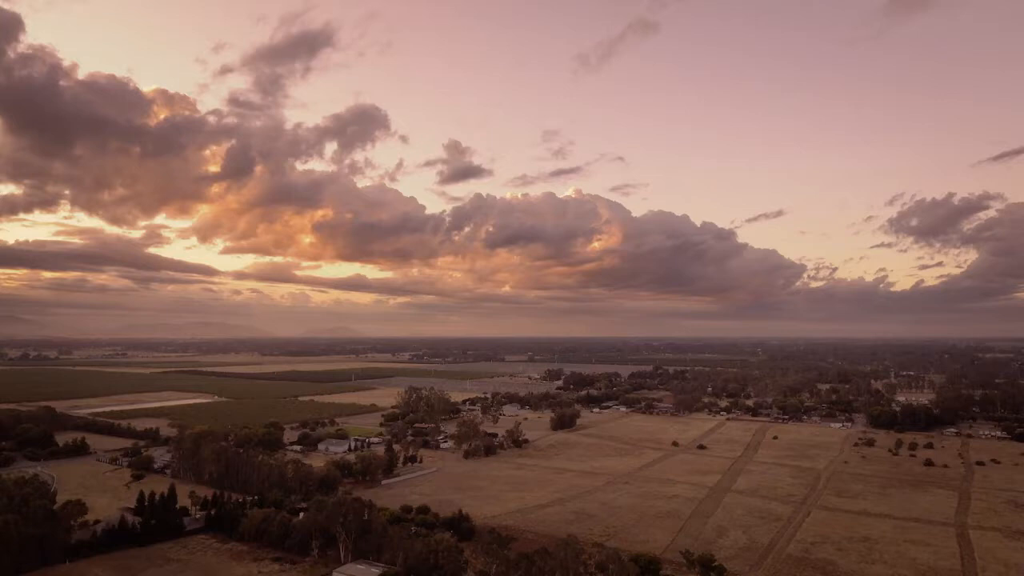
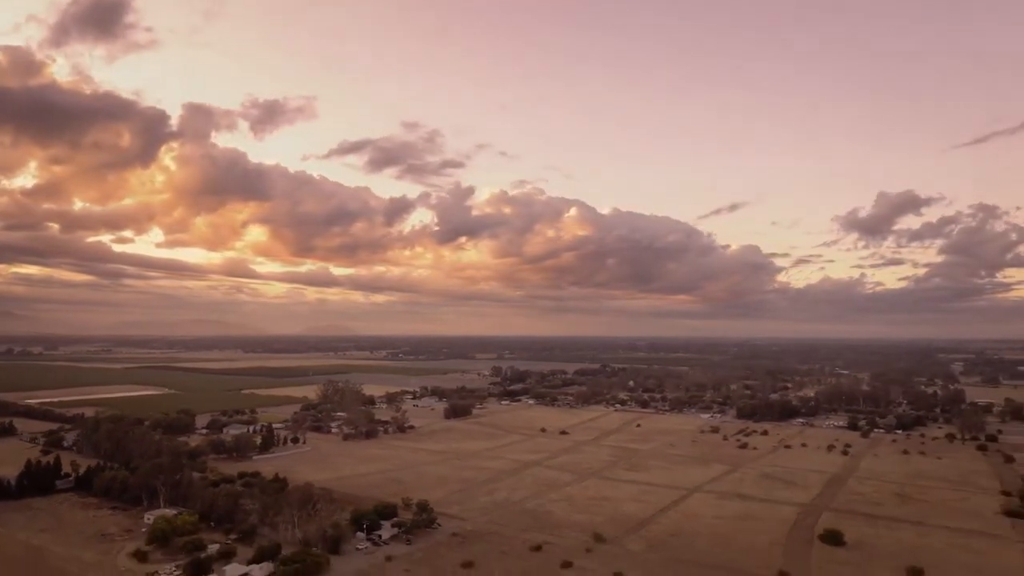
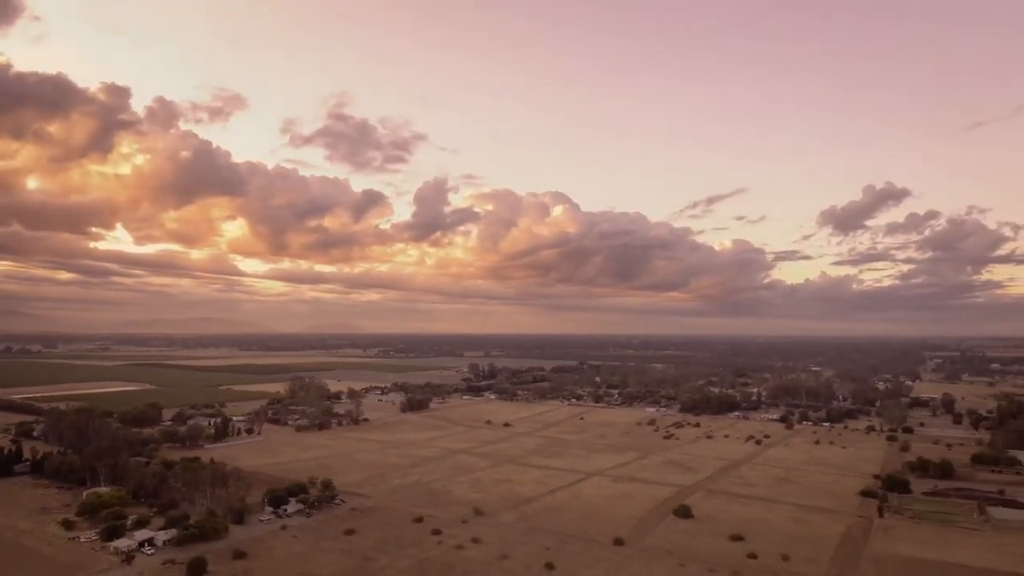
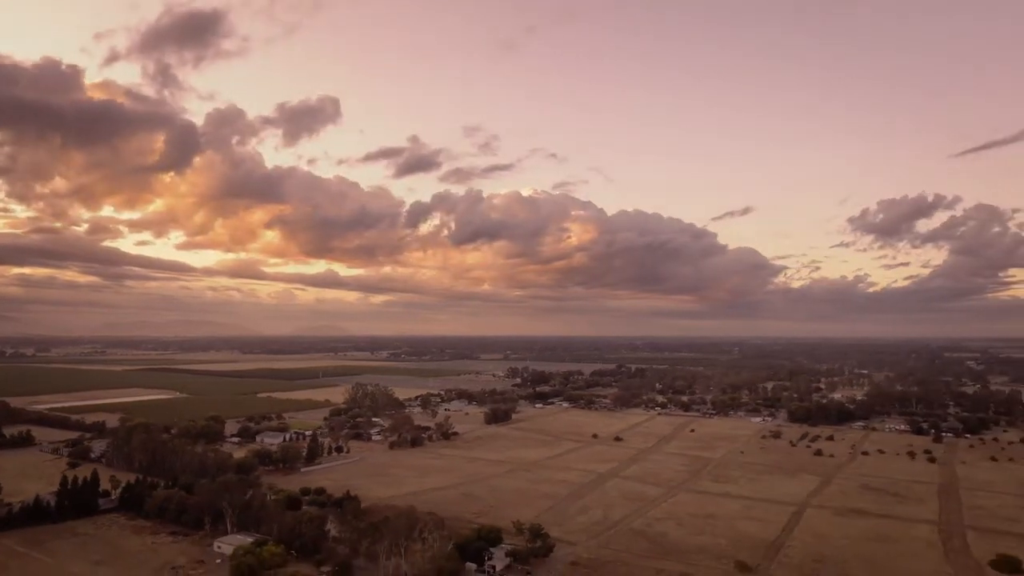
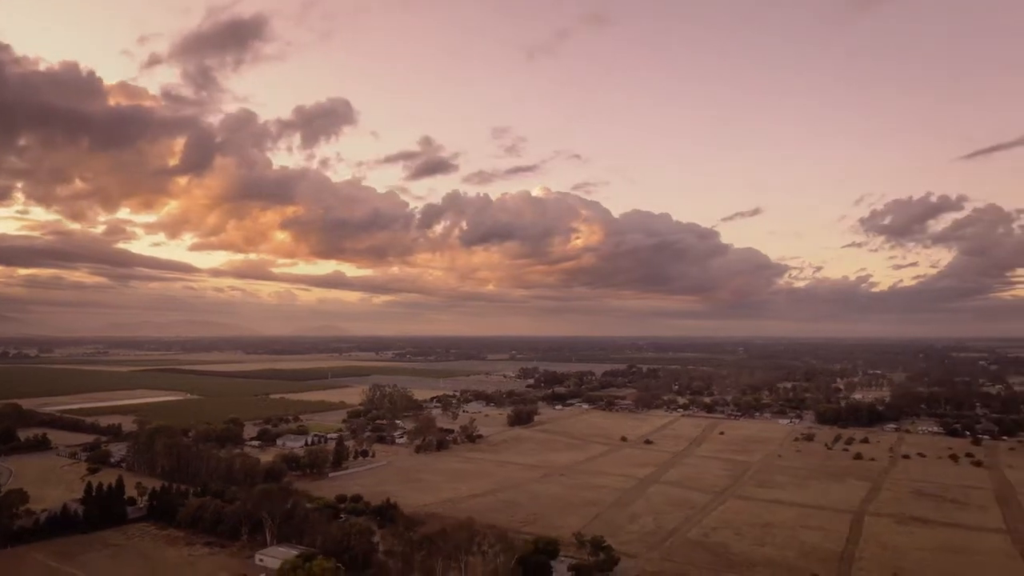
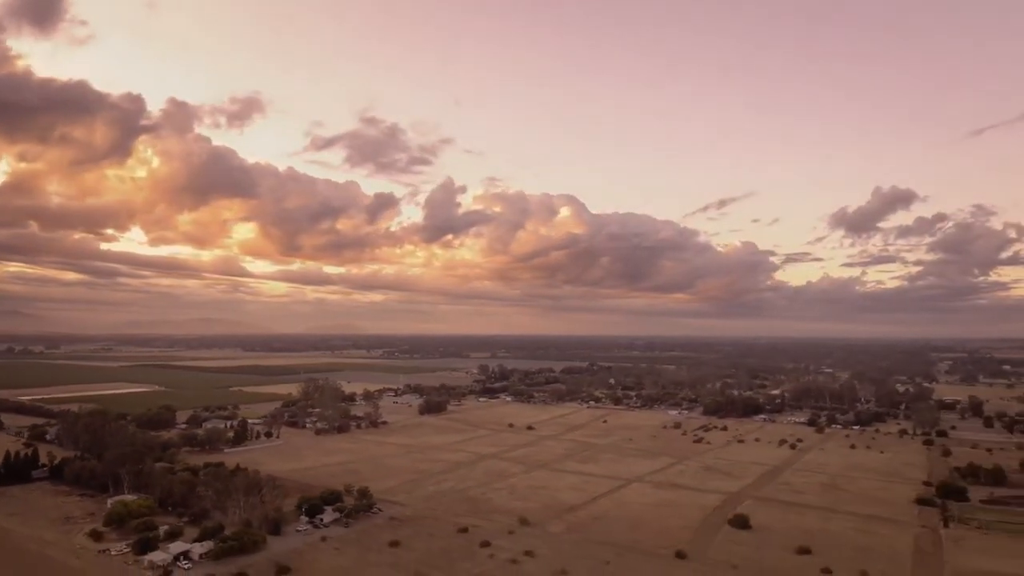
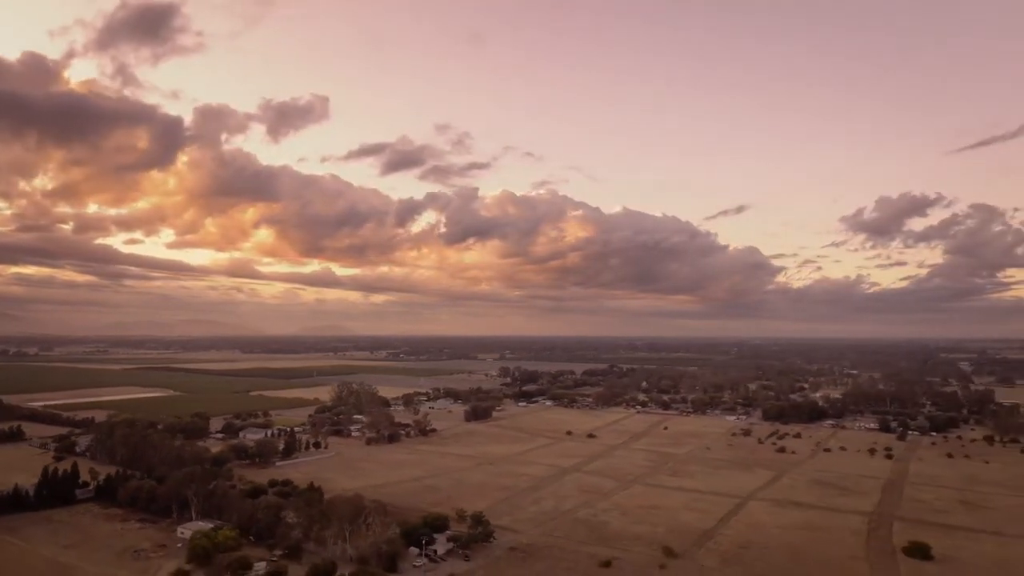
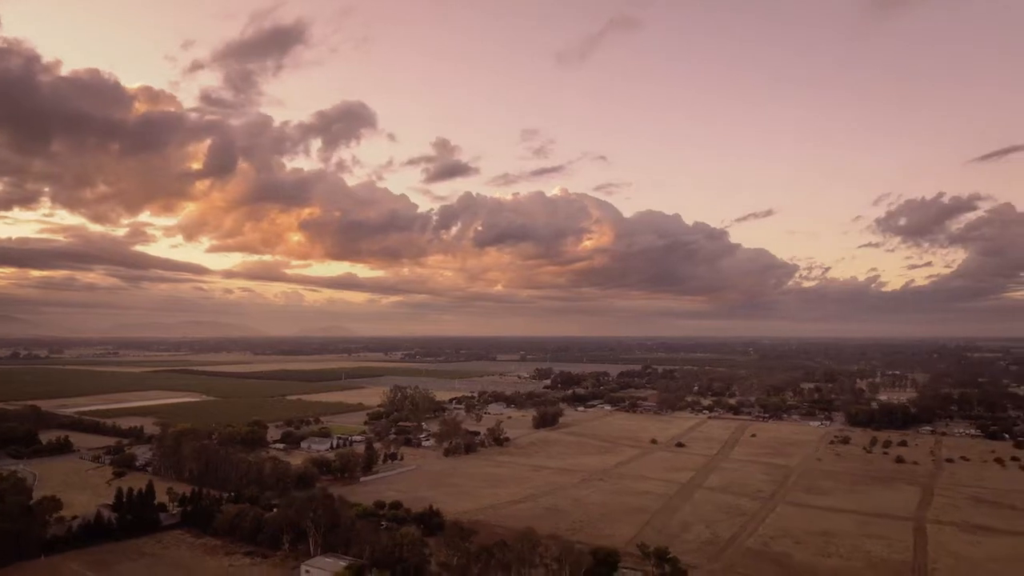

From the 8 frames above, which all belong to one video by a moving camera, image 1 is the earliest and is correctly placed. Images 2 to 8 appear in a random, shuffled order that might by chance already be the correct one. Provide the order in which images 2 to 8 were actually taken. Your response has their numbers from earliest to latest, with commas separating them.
8, 5, 4, 7, 2, 6, 3
